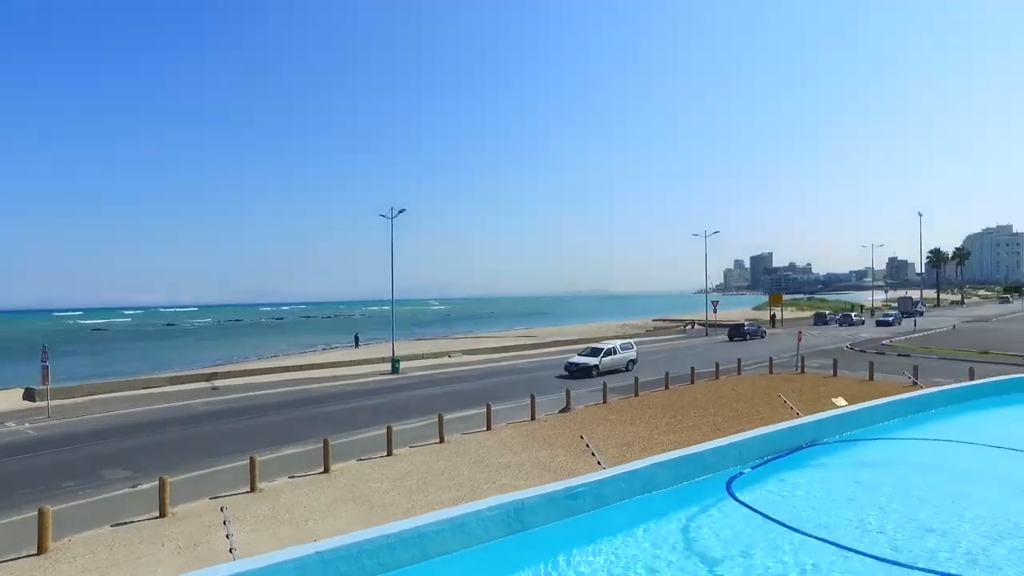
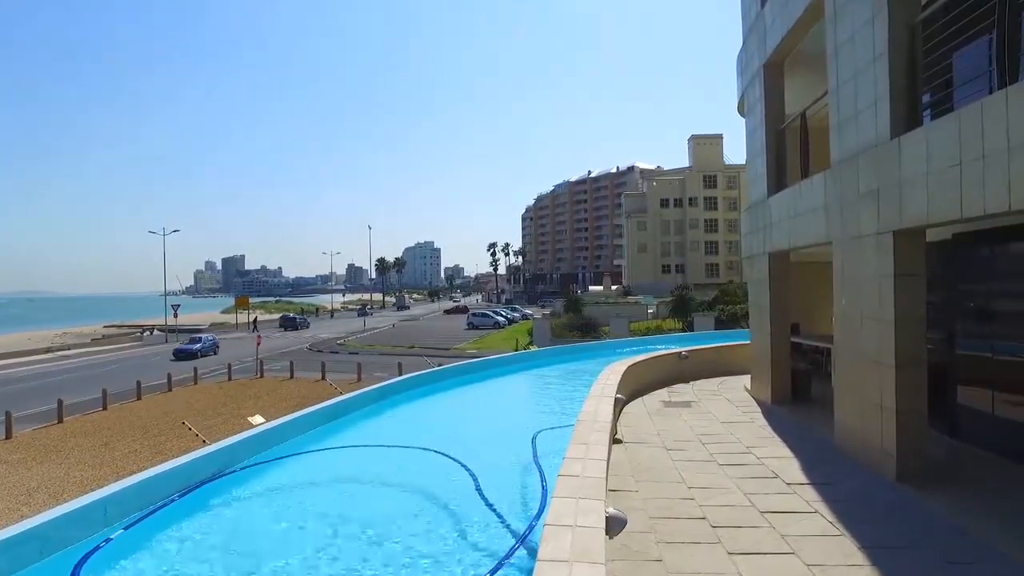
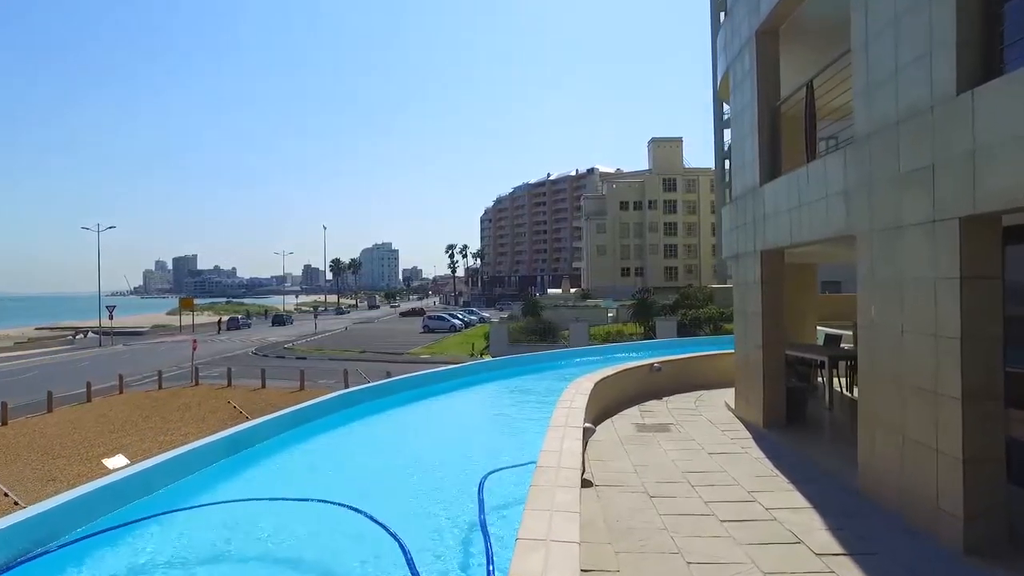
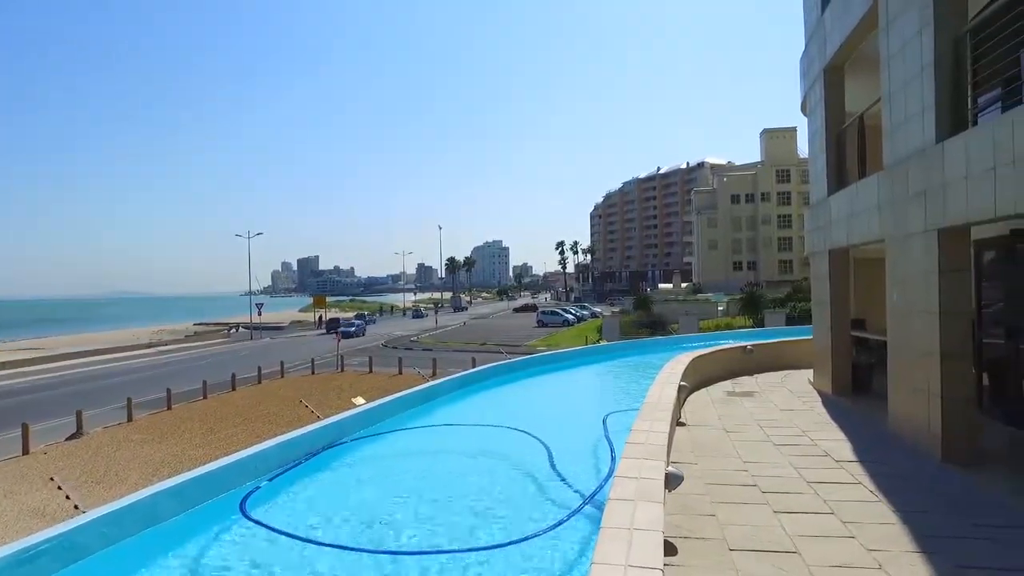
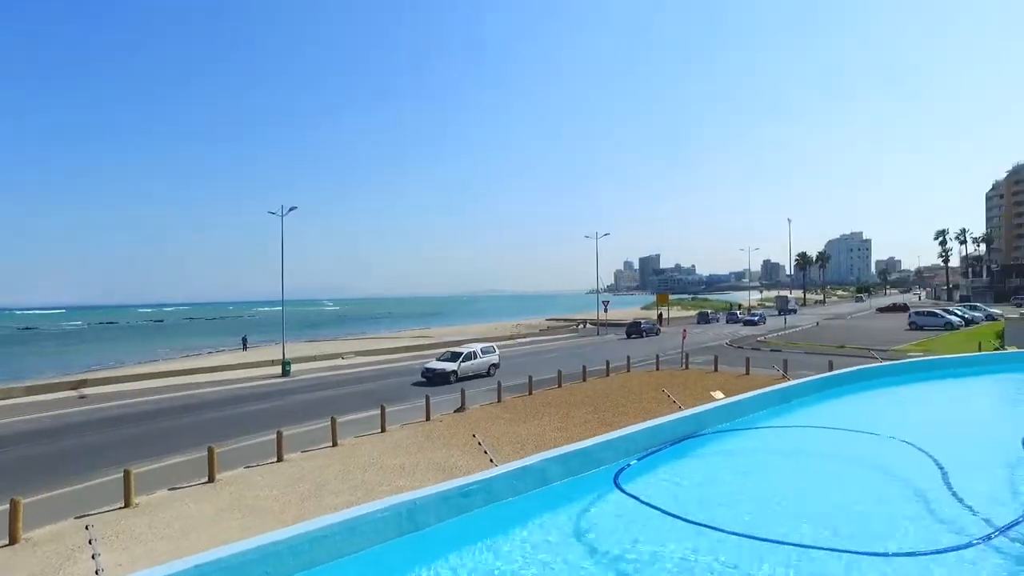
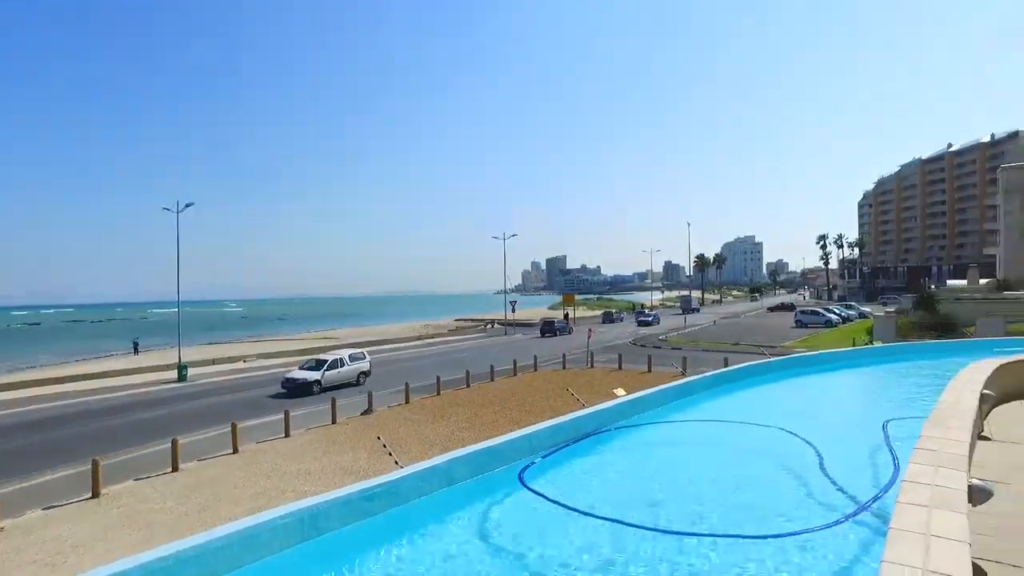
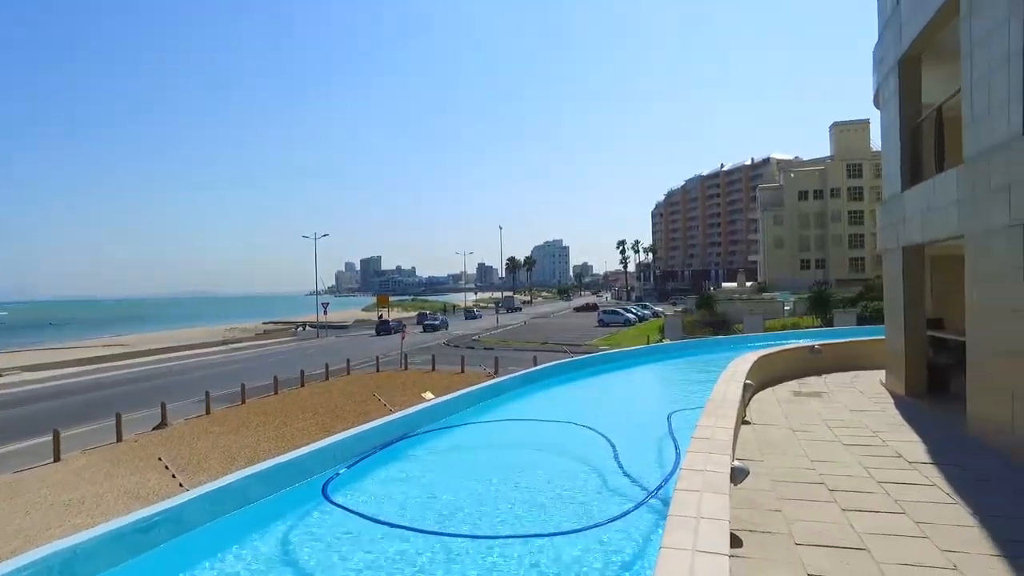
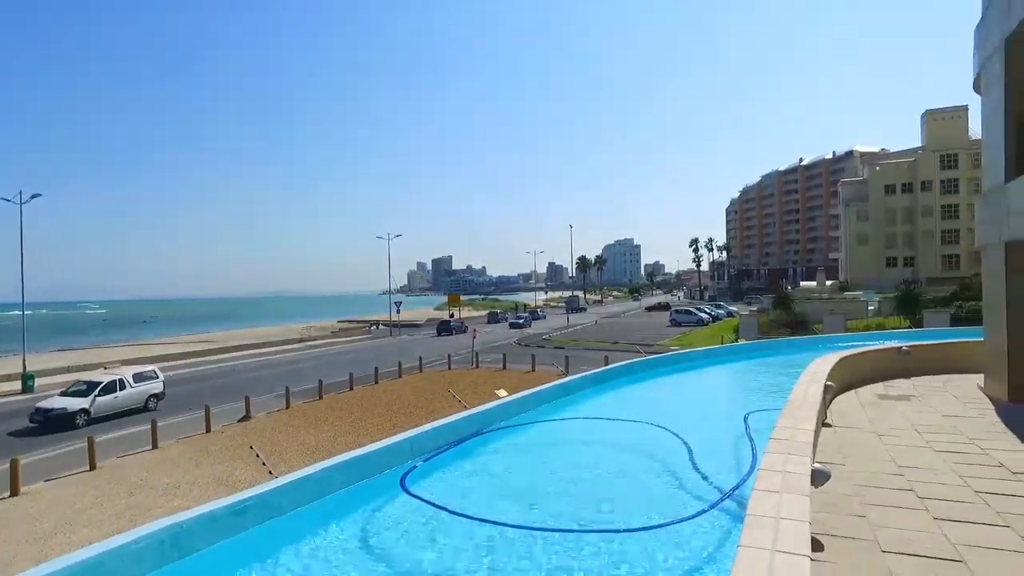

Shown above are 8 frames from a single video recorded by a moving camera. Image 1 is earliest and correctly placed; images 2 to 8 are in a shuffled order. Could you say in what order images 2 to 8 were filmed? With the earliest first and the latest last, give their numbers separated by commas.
5, 6, 8, 7, 4, 2, 3
